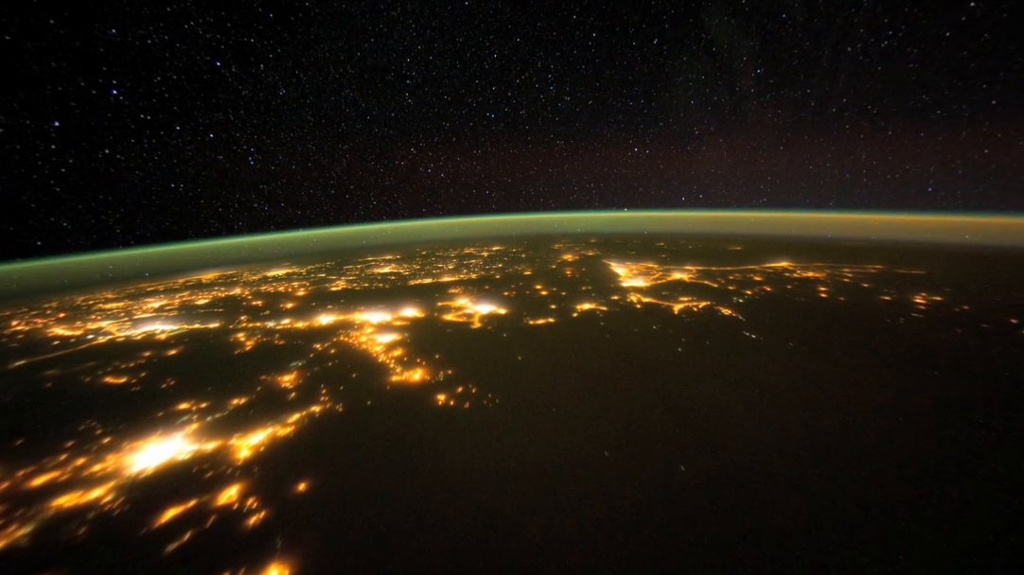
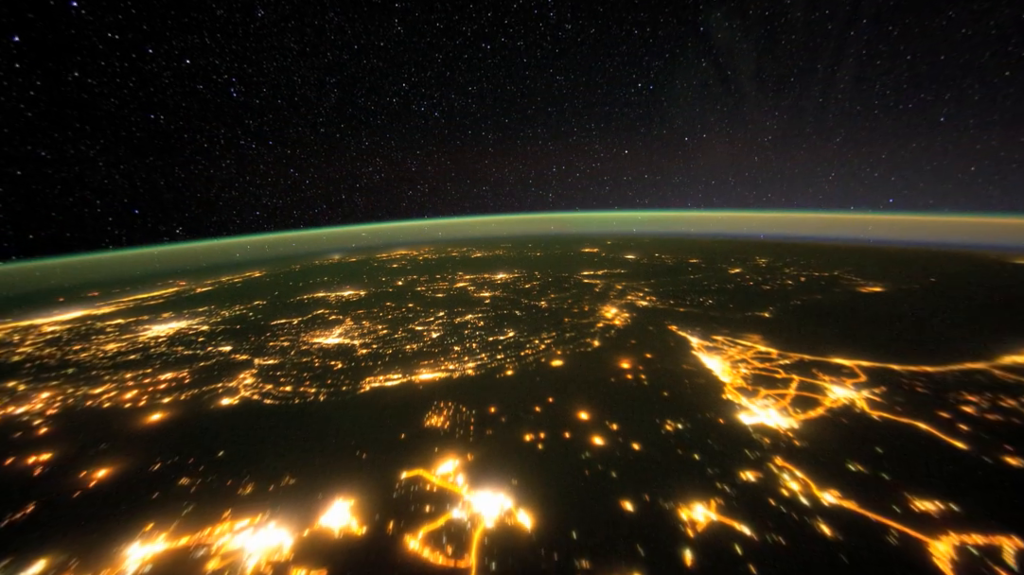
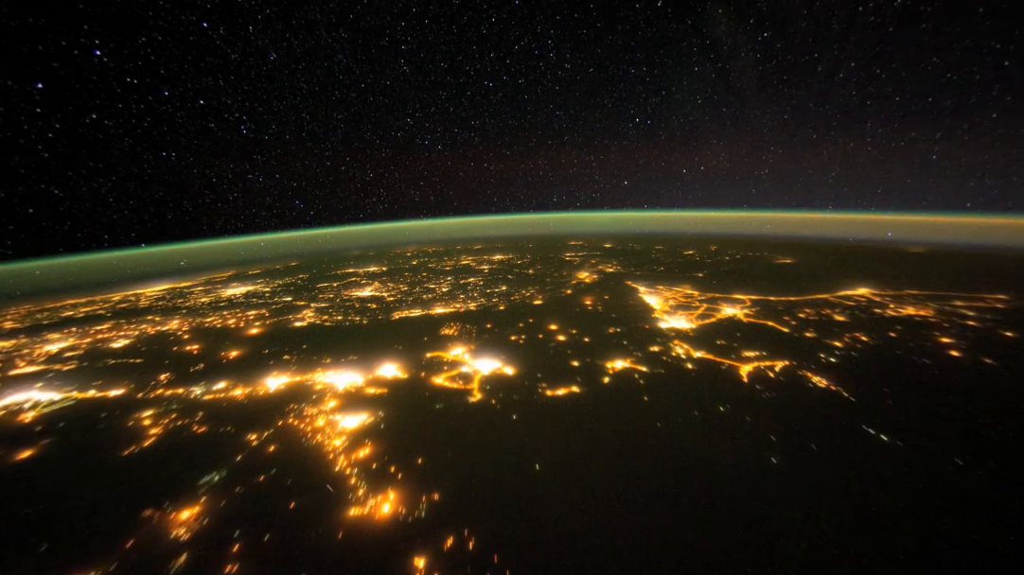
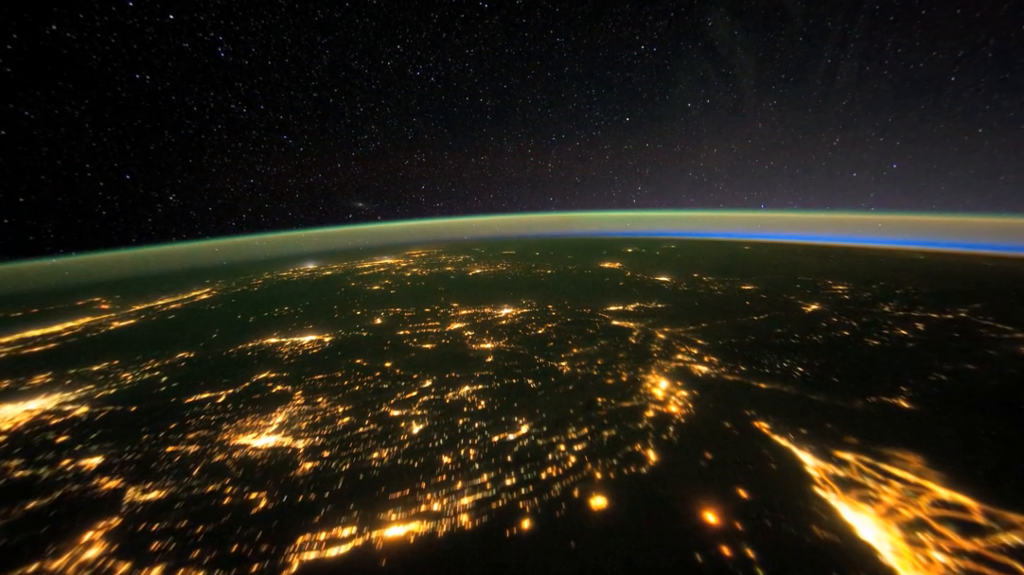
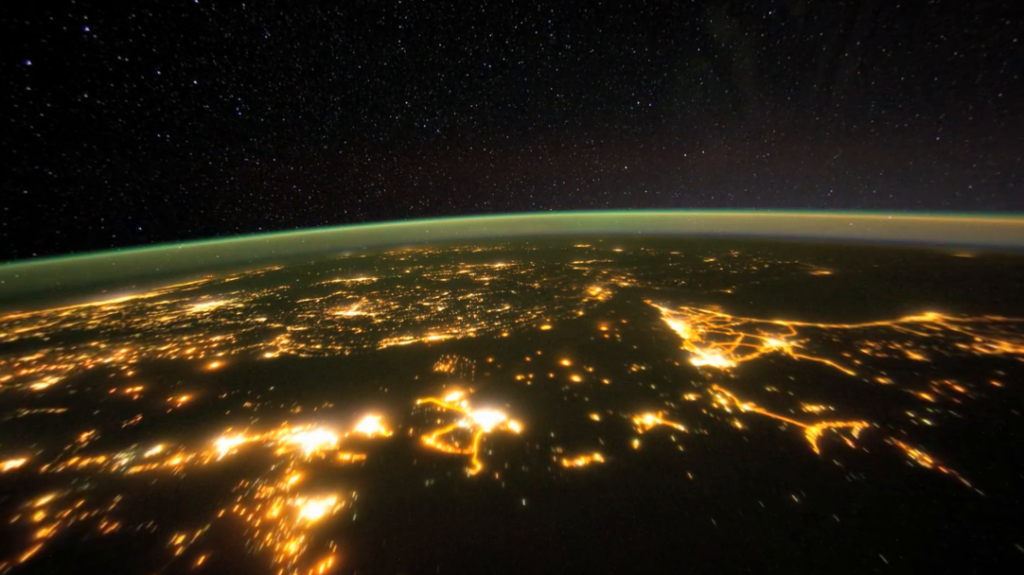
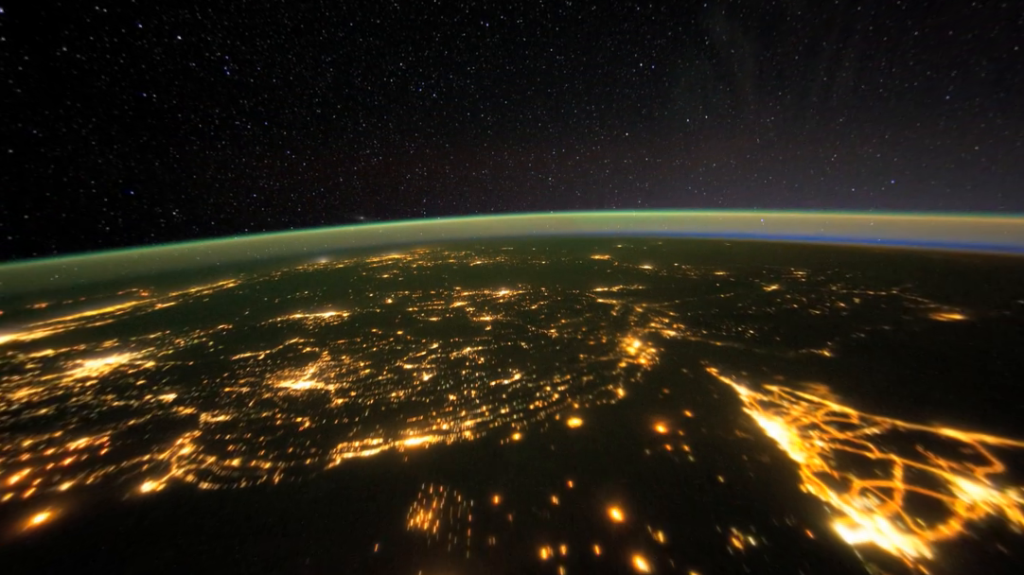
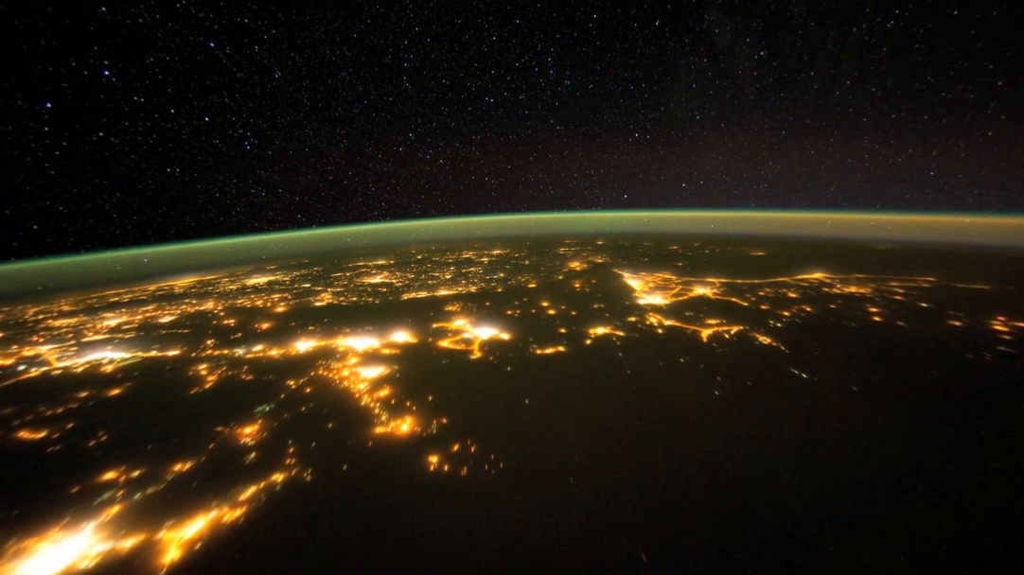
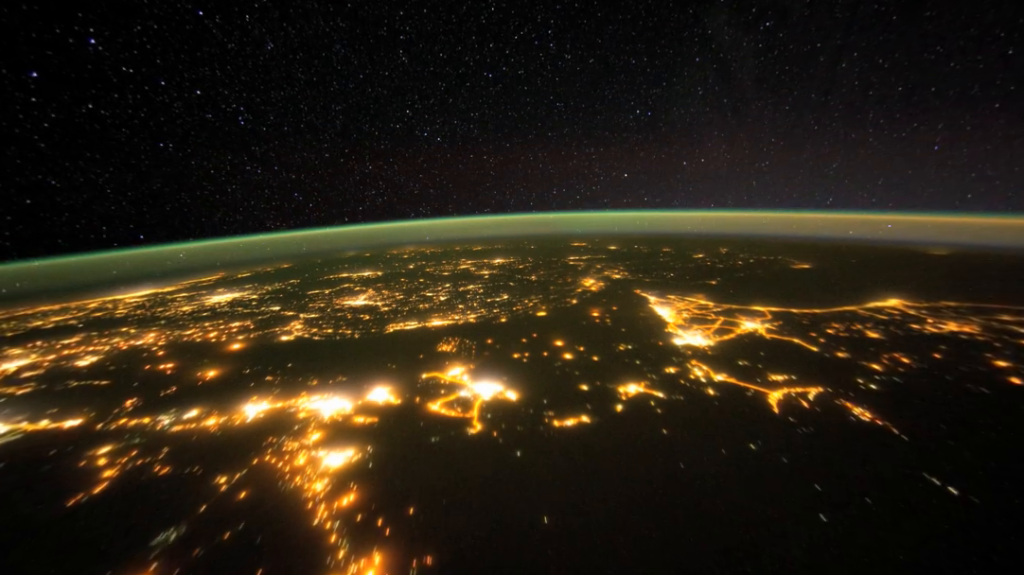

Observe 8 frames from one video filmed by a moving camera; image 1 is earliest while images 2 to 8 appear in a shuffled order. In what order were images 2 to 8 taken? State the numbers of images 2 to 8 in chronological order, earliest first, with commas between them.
7, 3, 8, 5, 2, 6, 4
